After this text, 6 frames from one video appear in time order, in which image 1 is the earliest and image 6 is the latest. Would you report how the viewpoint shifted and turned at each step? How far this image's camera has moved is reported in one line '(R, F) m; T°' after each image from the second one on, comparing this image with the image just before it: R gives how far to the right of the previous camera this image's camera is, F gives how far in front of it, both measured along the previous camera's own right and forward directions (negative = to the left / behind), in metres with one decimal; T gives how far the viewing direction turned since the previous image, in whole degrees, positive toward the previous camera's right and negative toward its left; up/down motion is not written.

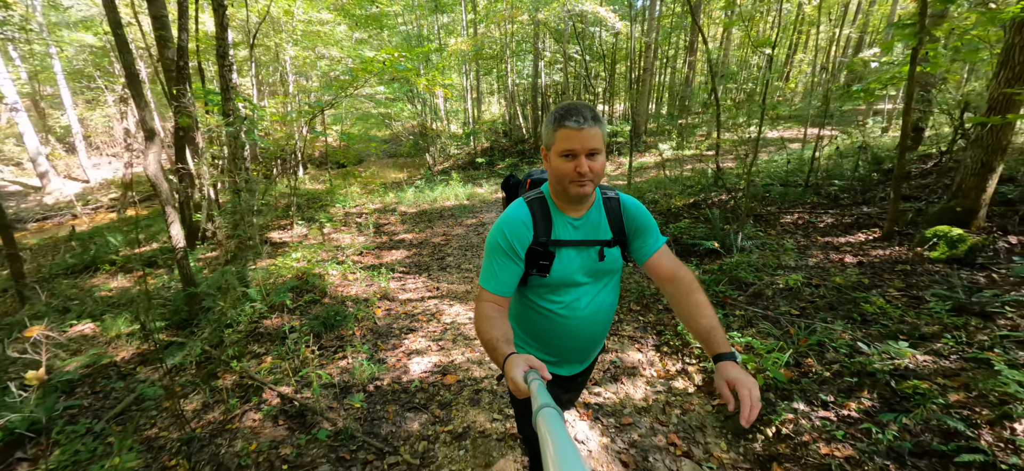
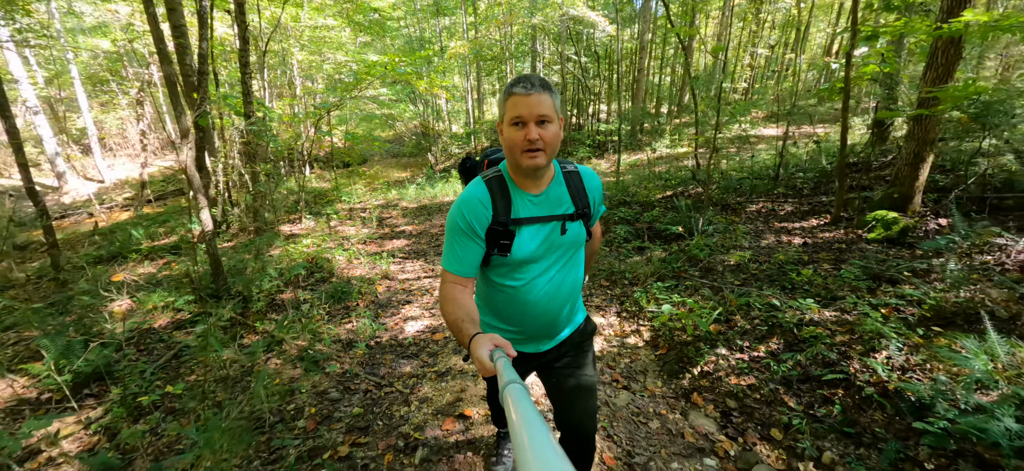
(+0.3, -0.7) m; -1°
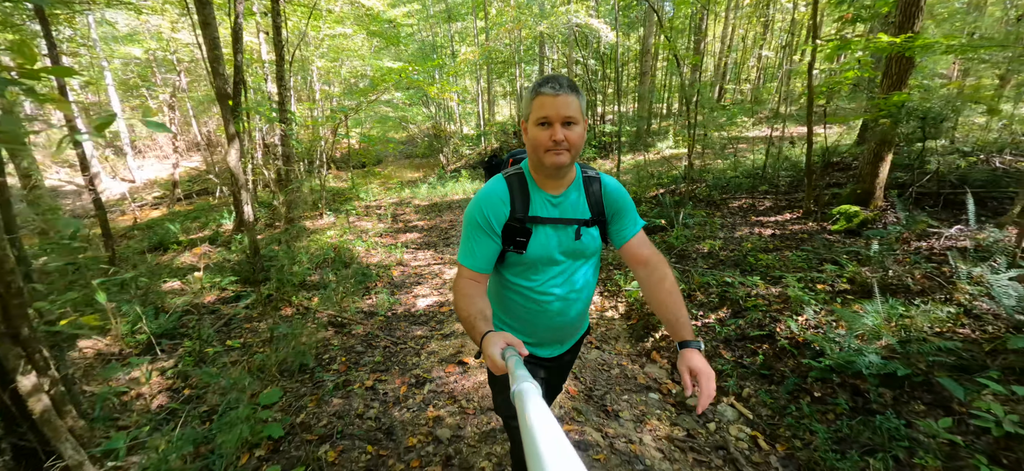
(+0.2, -0.7) m; -2°
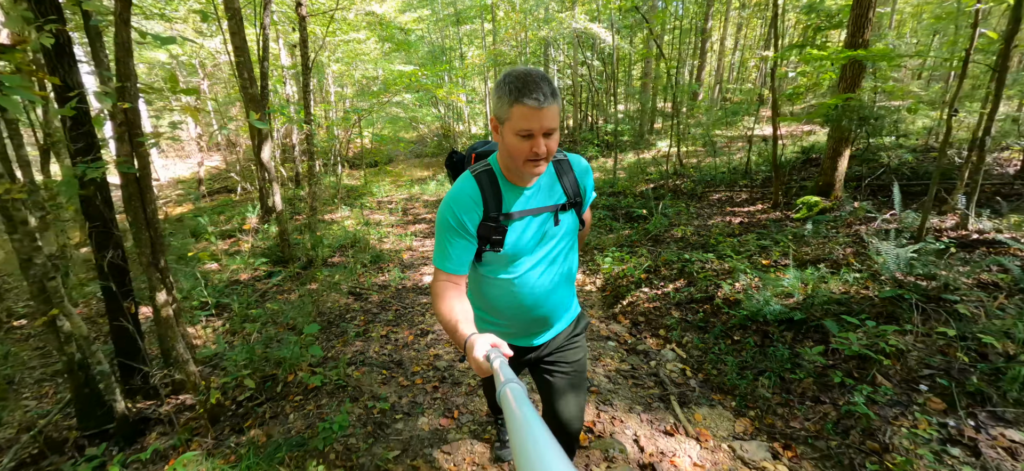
(+0.2, -0.8) m; -1°
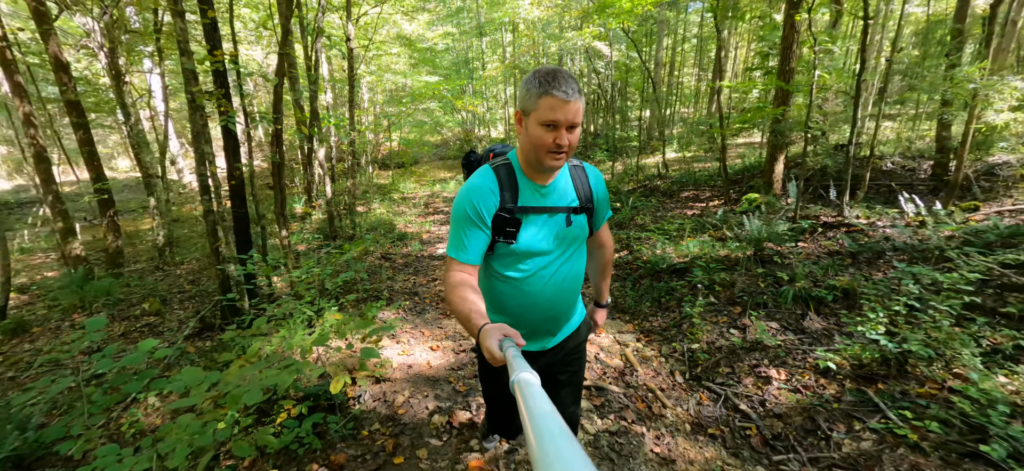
(+0.6, -1.8) m; -3°
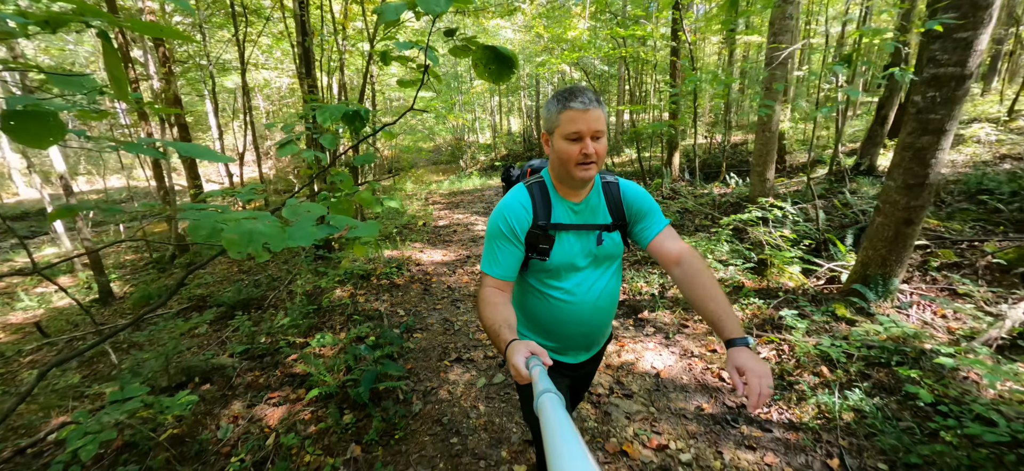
(+0.4, -3.7) m; +1°
